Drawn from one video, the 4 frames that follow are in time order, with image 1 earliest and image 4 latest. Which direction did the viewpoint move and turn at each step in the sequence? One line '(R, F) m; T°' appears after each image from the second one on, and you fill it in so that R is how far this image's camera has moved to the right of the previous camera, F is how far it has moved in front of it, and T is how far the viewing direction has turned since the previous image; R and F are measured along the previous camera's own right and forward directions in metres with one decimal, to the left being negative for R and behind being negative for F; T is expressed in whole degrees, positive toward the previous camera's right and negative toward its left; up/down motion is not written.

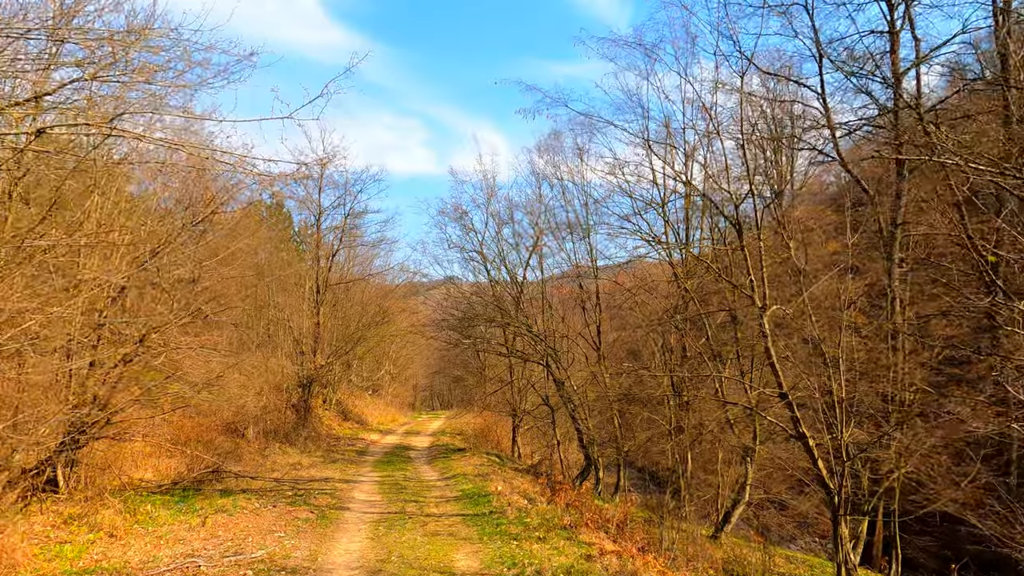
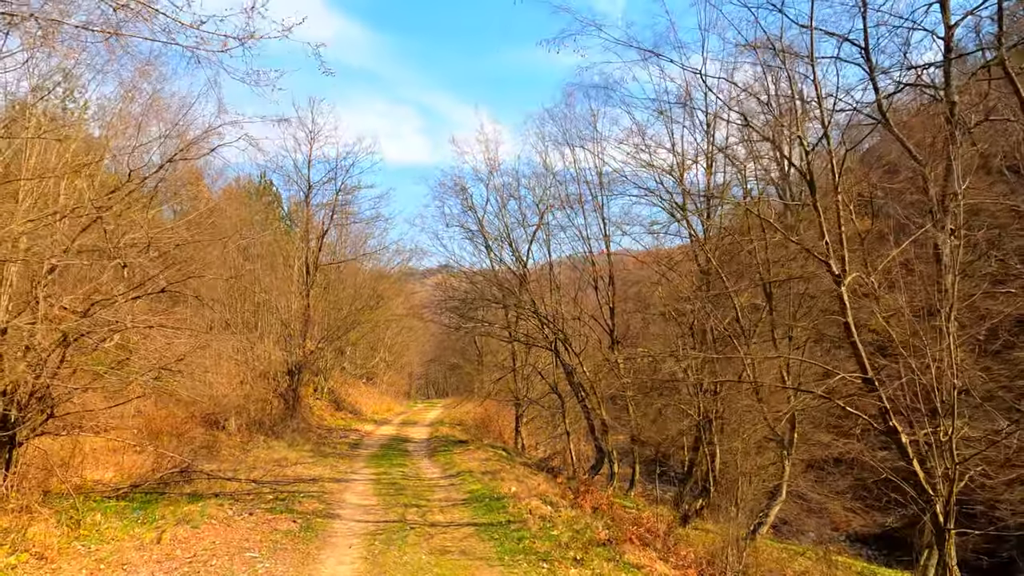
(-0.3, +1.6) m; +1°
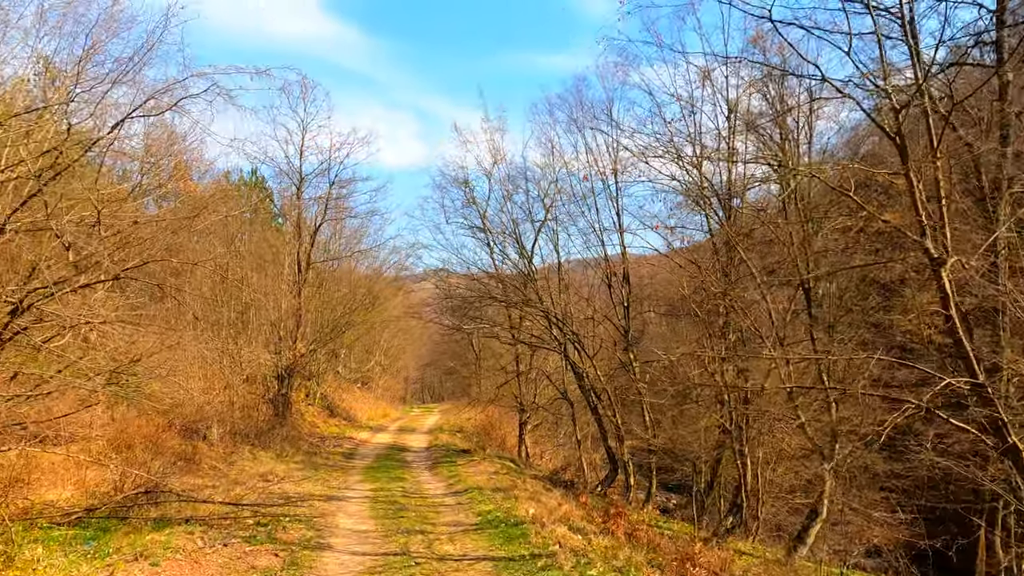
(-0.3, +1.3) m; 0°
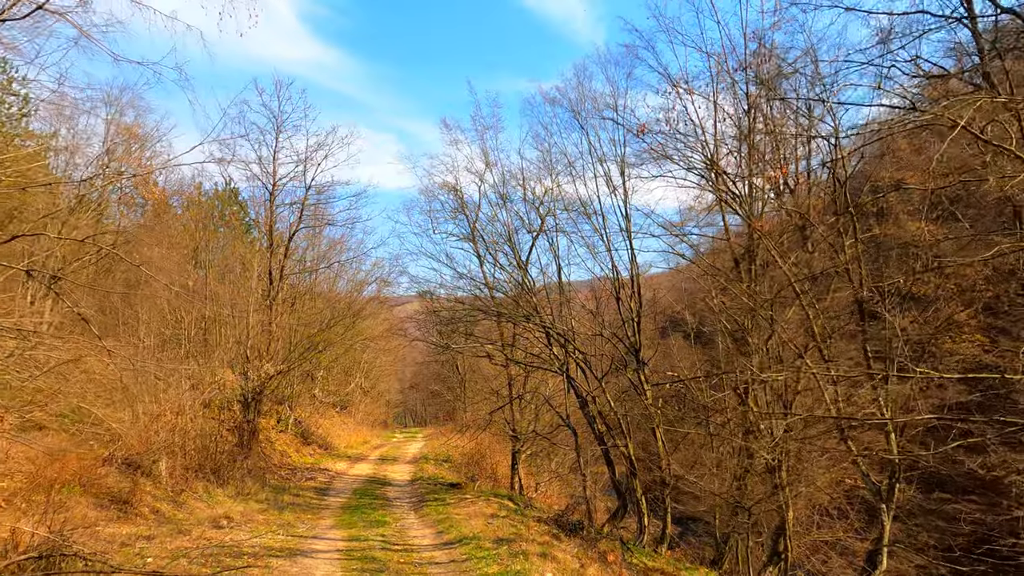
(-0.3, +1.8) m; +1°
